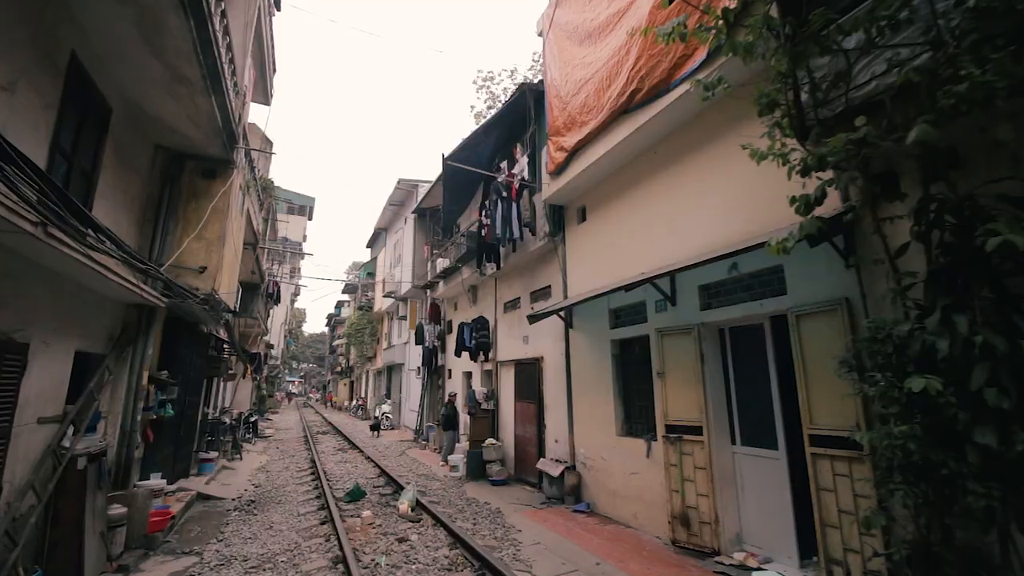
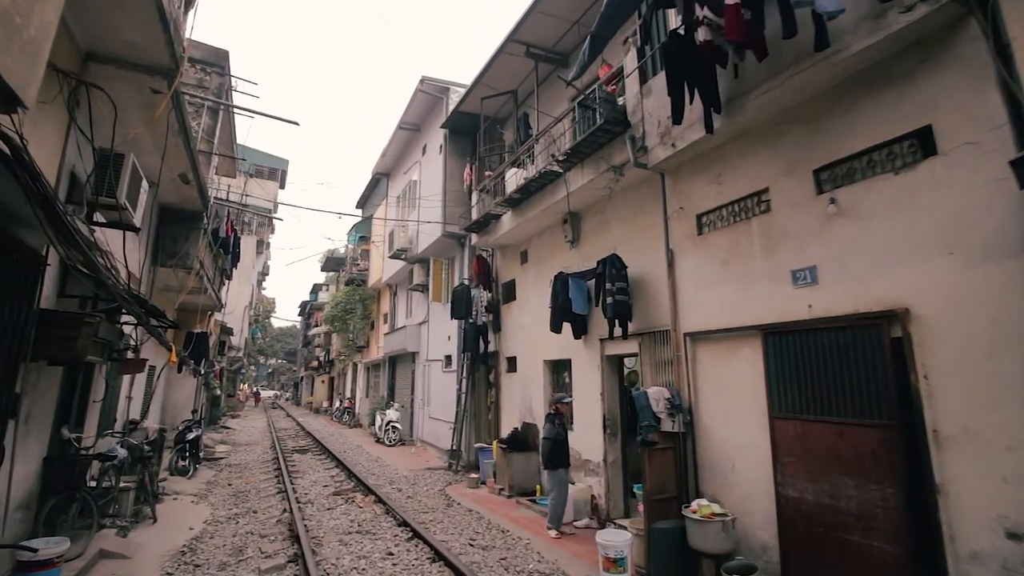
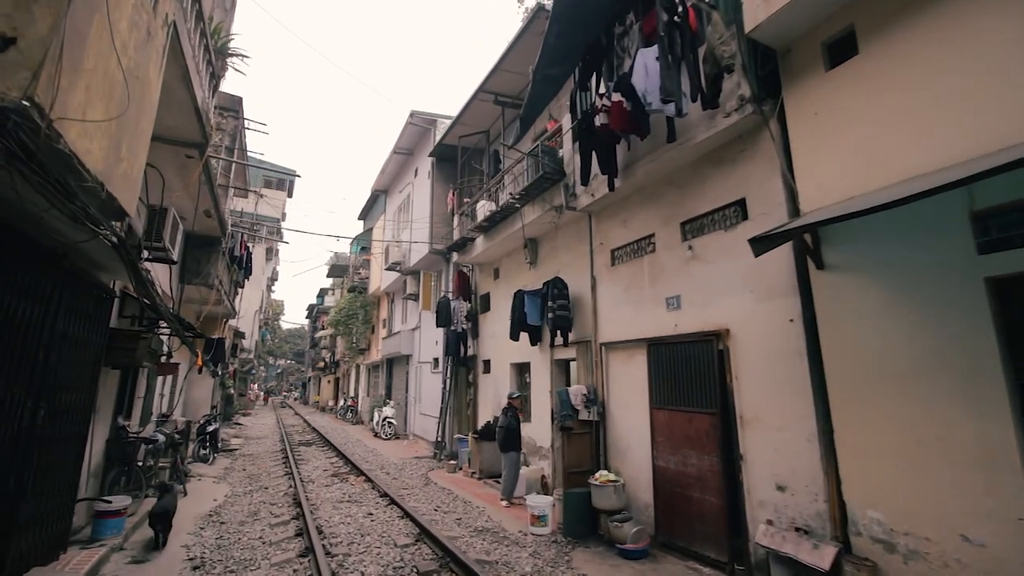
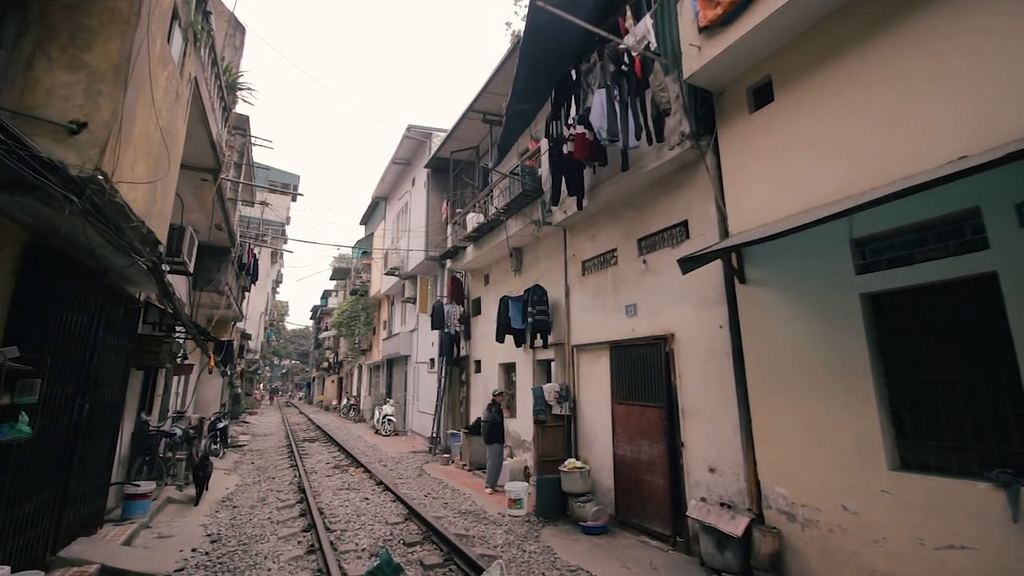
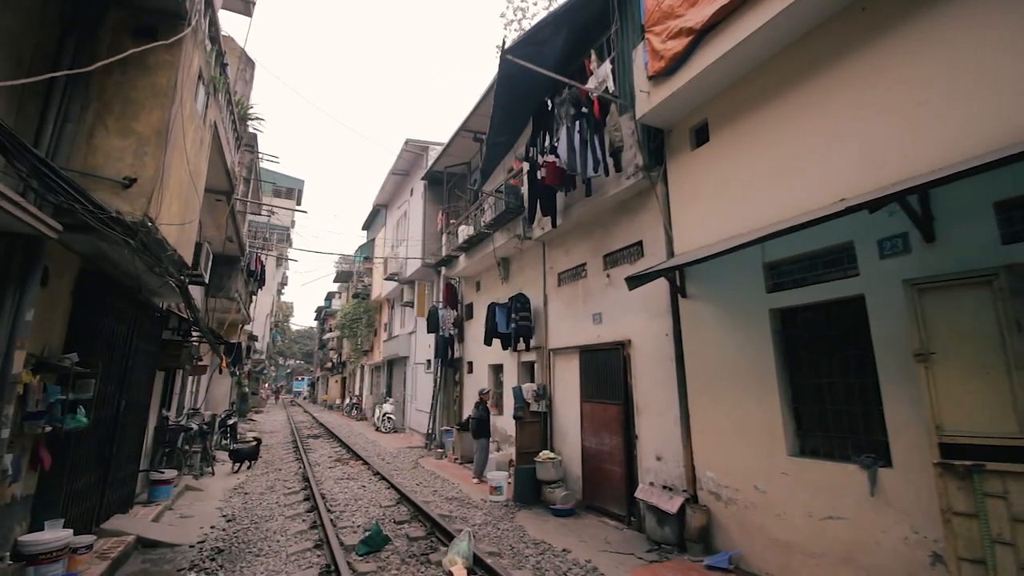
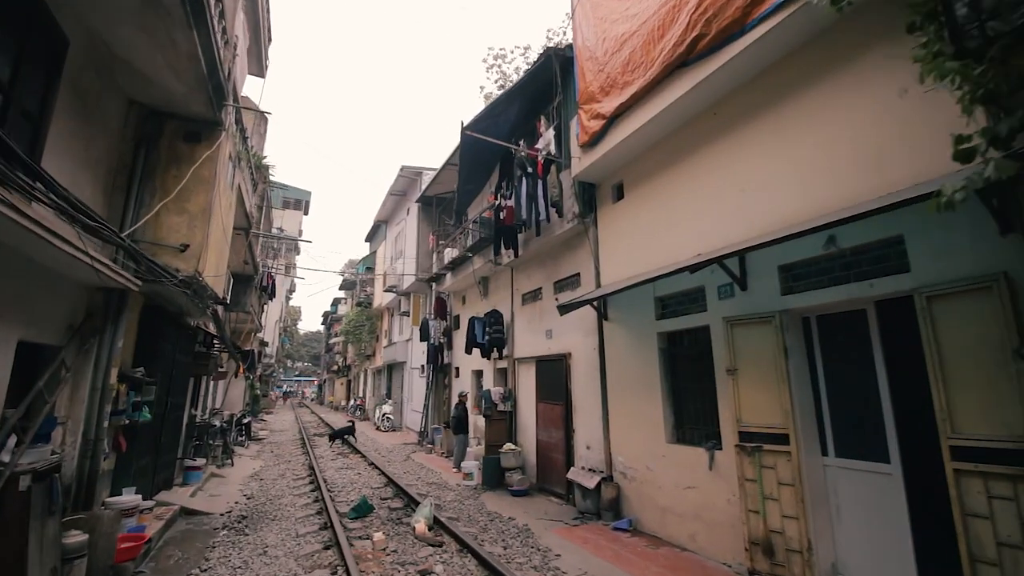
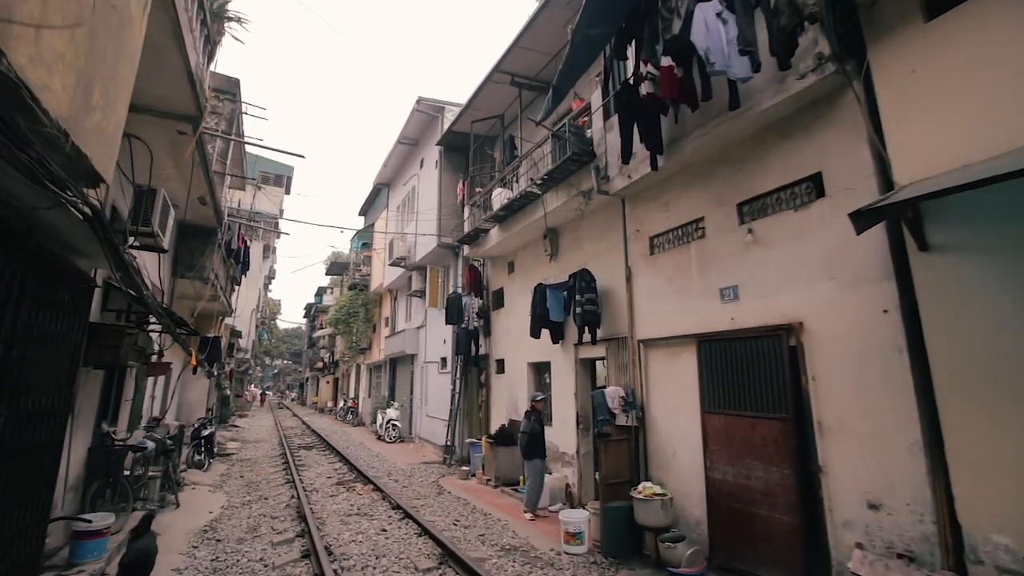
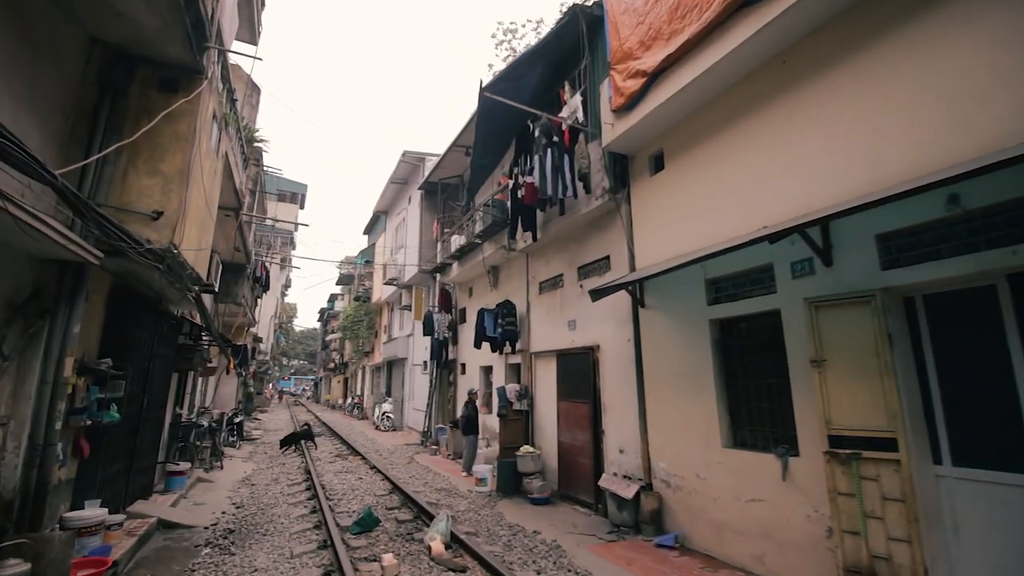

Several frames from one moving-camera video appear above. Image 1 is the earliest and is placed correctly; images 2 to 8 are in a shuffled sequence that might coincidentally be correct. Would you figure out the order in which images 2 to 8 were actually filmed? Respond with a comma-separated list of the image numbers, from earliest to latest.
6, 8, 5, 4, 3, 7, 2
